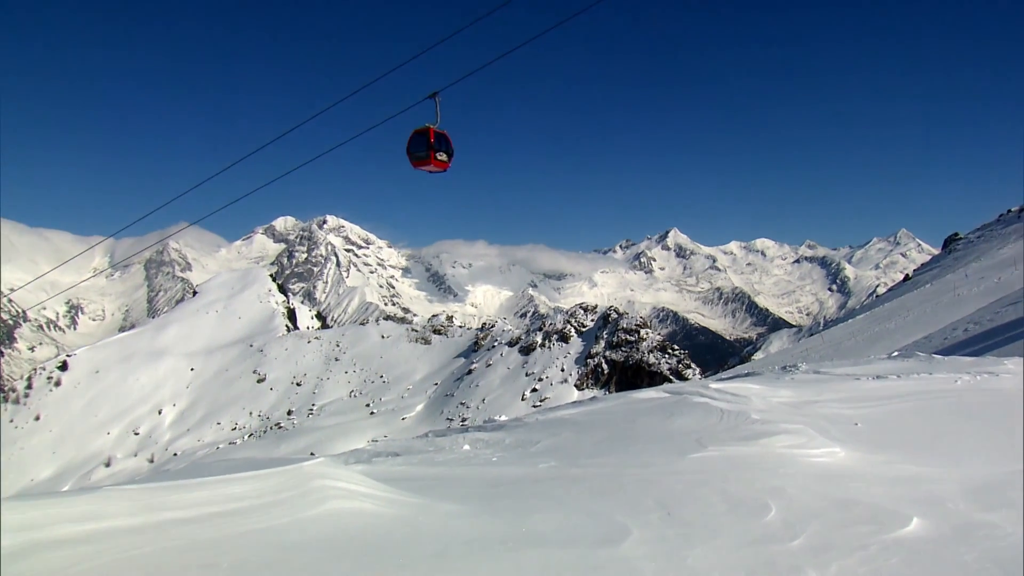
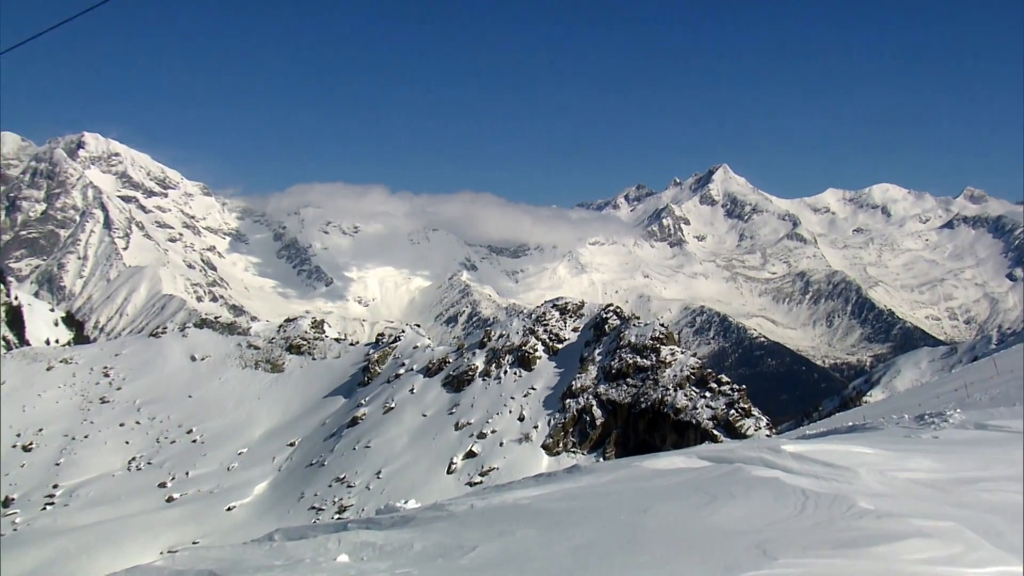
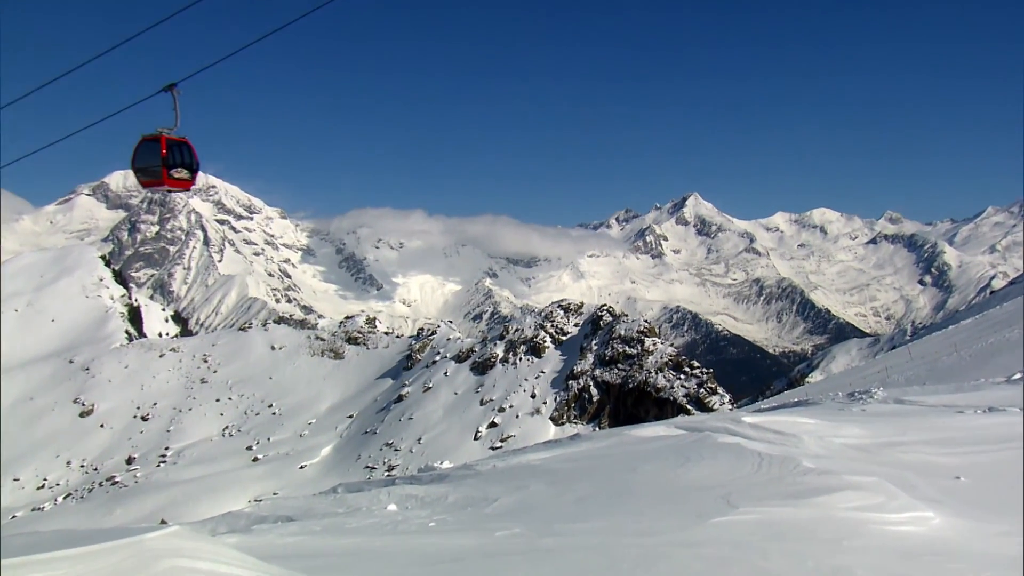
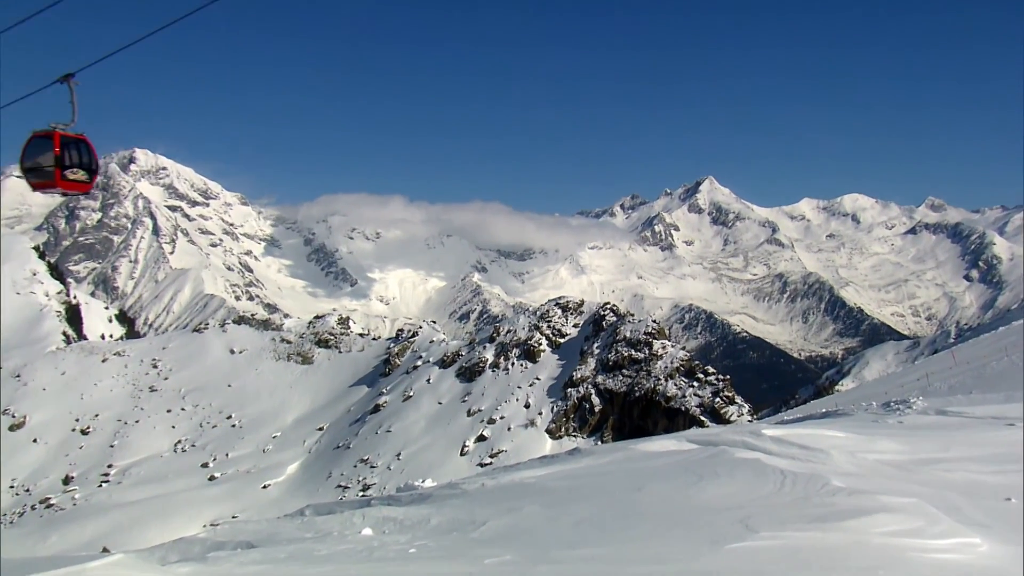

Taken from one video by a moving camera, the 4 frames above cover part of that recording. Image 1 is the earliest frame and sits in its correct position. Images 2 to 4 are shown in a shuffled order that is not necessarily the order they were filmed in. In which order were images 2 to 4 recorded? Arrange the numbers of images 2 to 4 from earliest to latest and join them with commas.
3, 4, 2
